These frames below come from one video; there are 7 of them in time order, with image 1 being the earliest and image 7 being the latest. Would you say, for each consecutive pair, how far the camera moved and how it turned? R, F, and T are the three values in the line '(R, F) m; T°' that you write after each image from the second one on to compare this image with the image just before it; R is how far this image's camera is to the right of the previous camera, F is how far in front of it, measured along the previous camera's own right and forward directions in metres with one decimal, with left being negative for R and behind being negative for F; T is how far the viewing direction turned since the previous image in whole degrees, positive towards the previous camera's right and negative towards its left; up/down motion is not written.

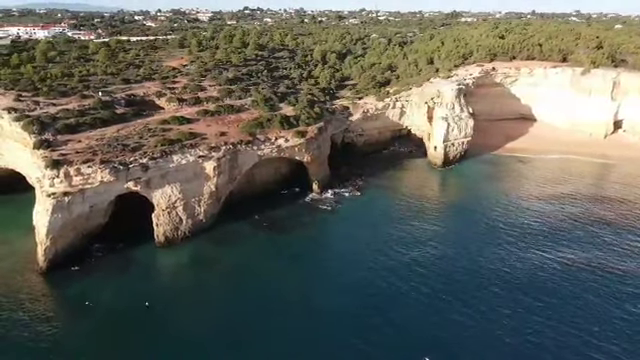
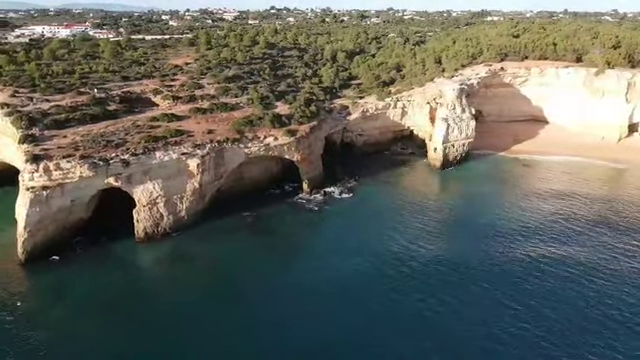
(+3.5, +0.5) m; -3°
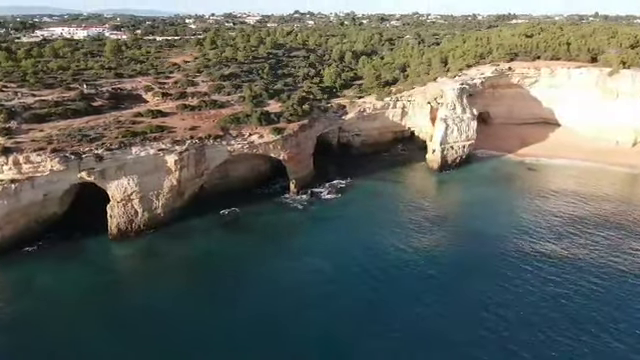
(+3.4, +1.4) m; -3°
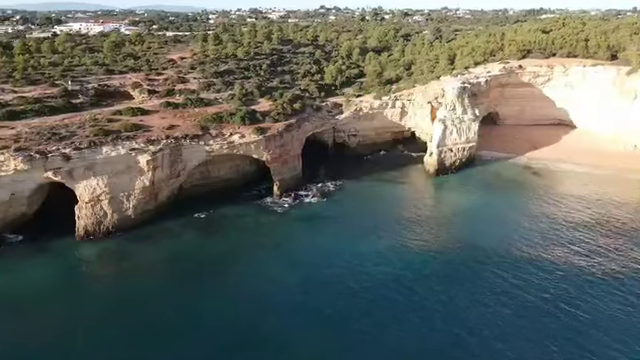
(+3.7, +2.0) m; -3°
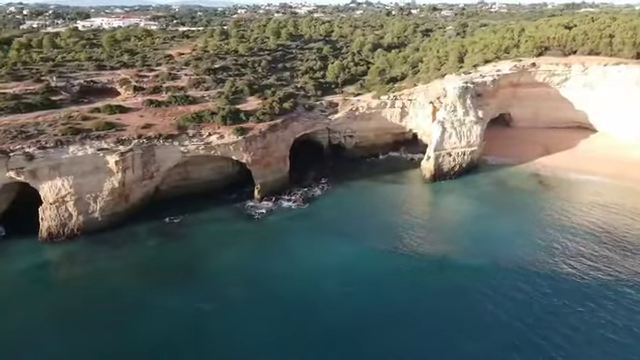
(+4.0, +2.3) m; -4°
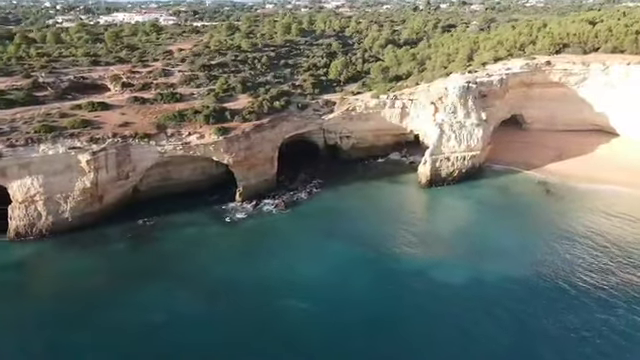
(+3.7, +2.1) m; -4°
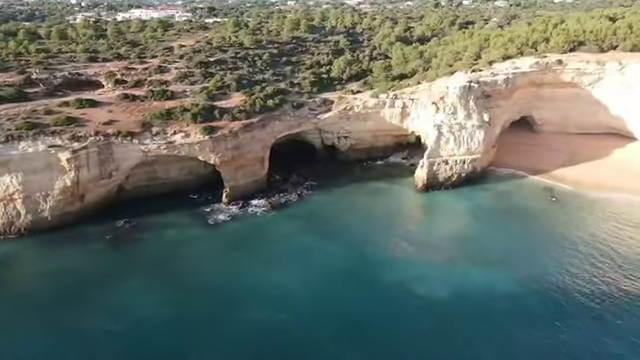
(+2.7, +1.5) m; -3°
